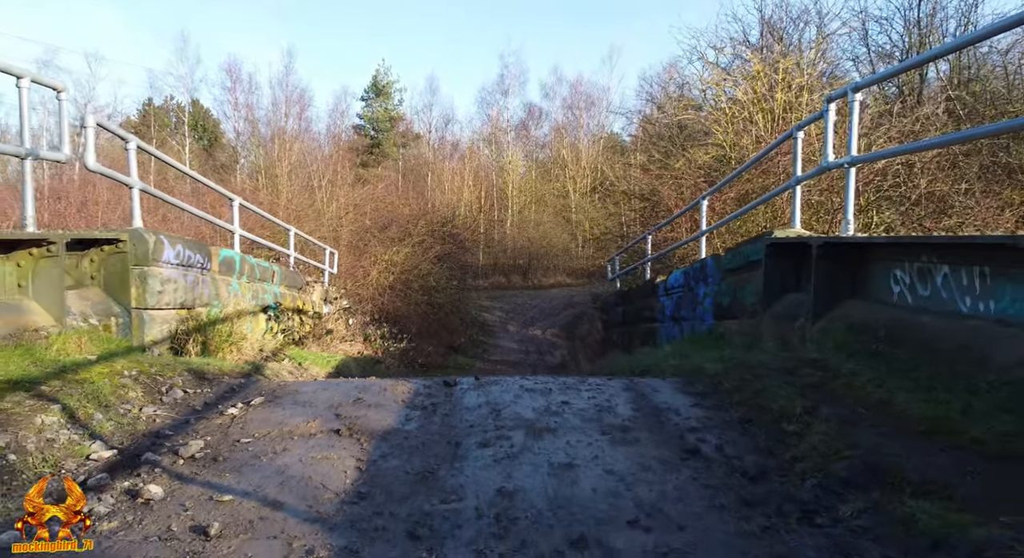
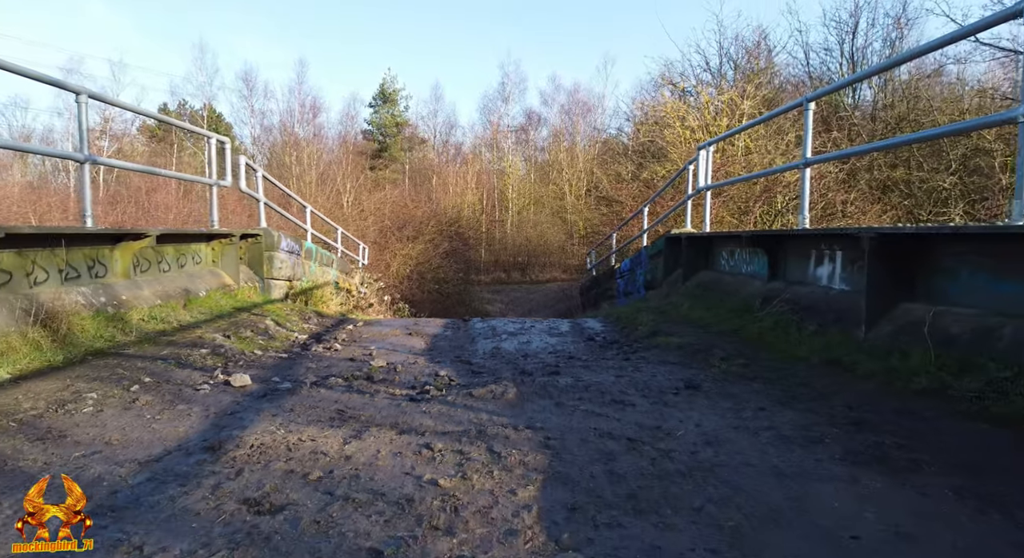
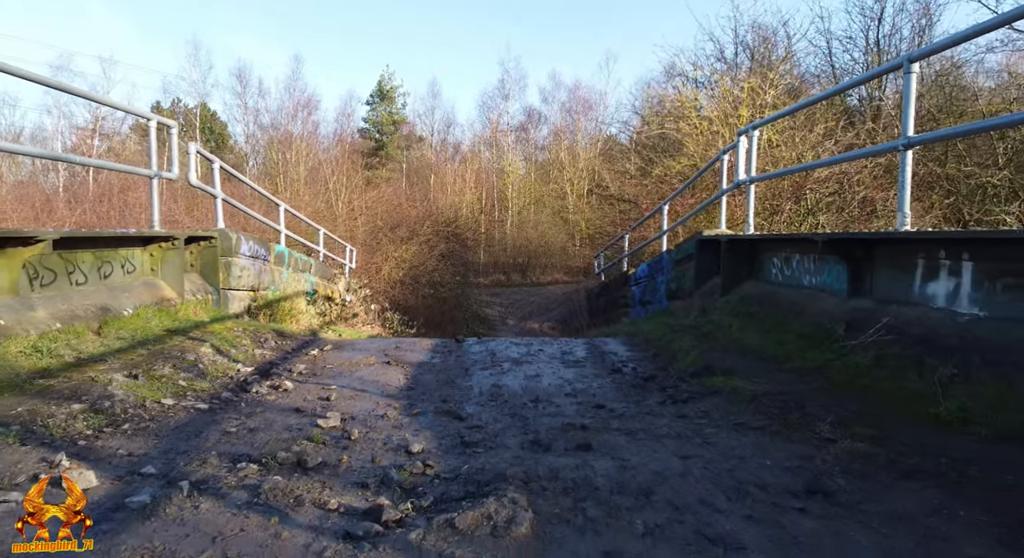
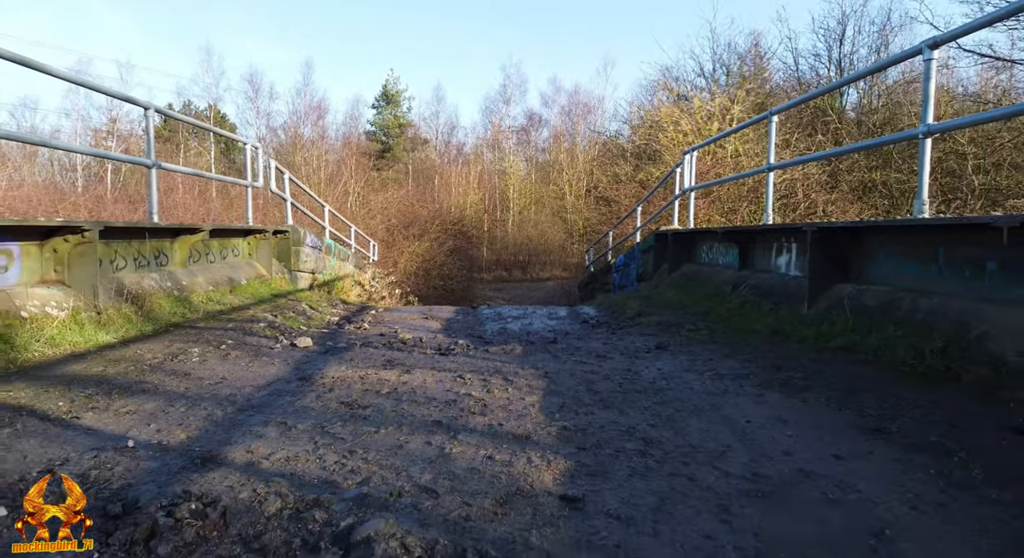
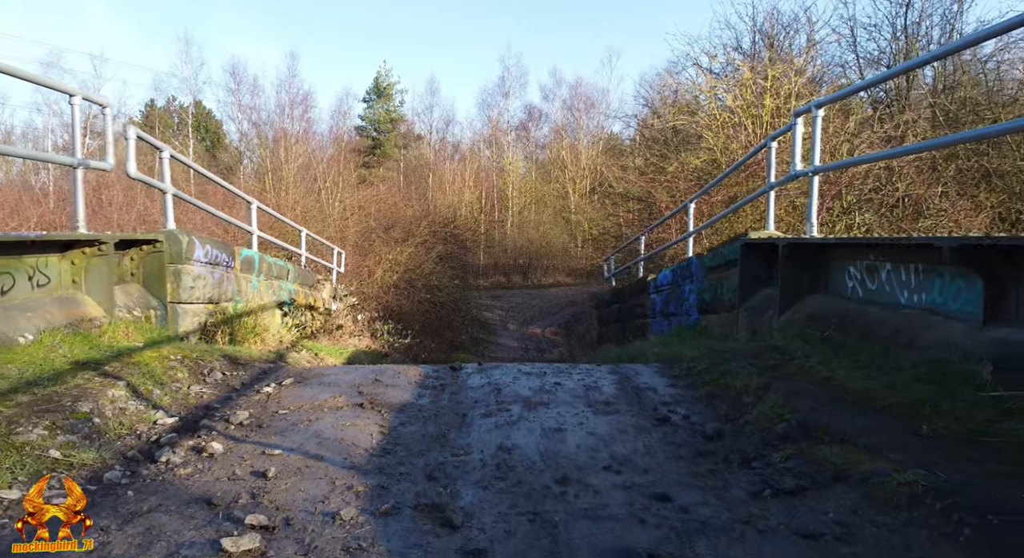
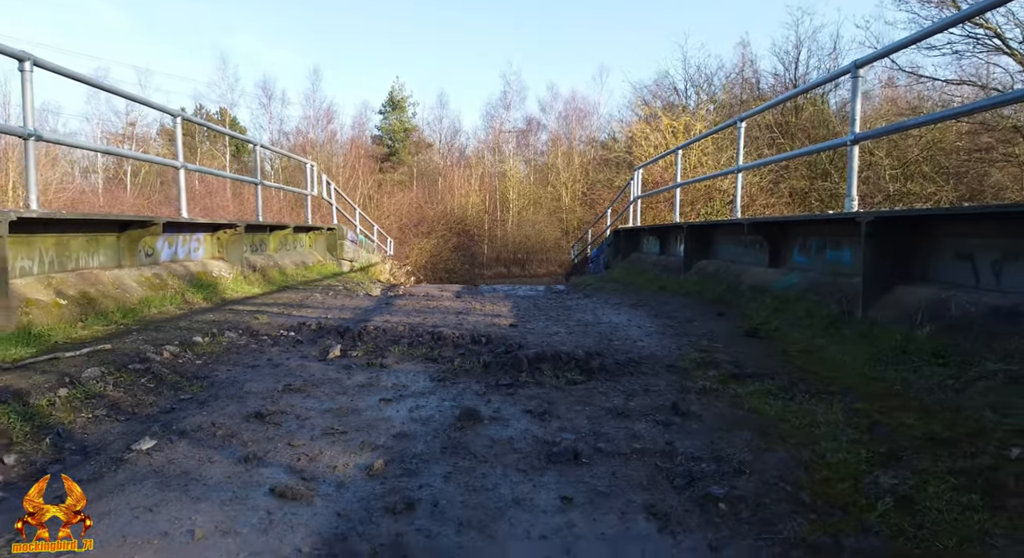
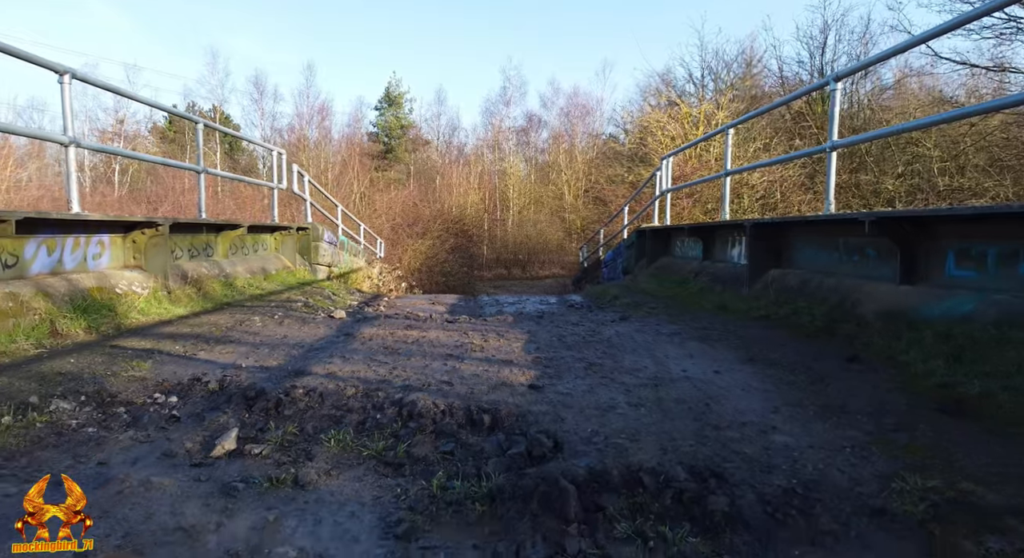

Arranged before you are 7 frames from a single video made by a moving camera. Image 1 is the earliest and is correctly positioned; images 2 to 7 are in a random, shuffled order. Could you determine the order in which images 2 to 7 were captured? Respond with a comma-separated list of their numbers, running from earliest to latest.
5, 3, 2, 4, 7, 6
